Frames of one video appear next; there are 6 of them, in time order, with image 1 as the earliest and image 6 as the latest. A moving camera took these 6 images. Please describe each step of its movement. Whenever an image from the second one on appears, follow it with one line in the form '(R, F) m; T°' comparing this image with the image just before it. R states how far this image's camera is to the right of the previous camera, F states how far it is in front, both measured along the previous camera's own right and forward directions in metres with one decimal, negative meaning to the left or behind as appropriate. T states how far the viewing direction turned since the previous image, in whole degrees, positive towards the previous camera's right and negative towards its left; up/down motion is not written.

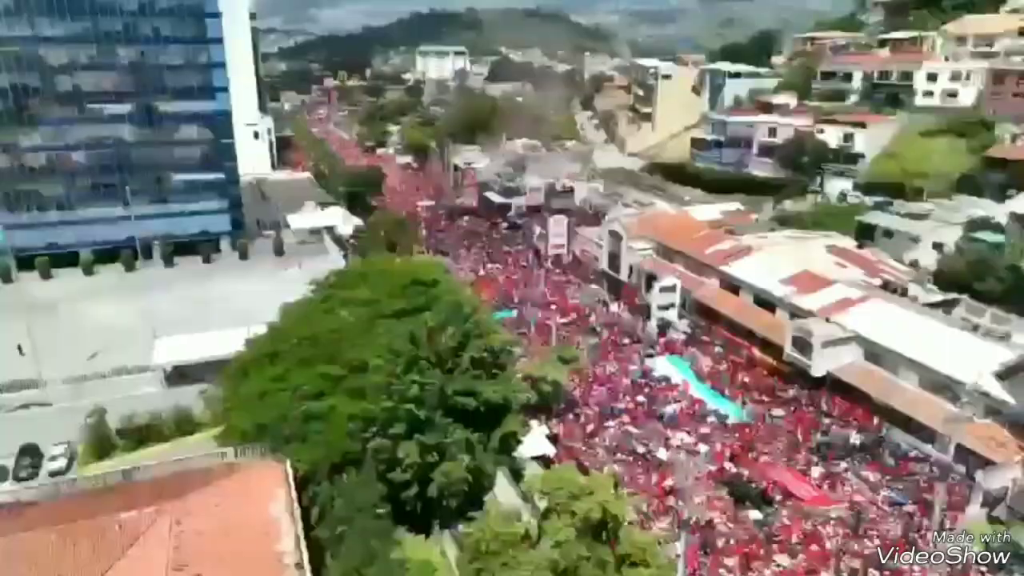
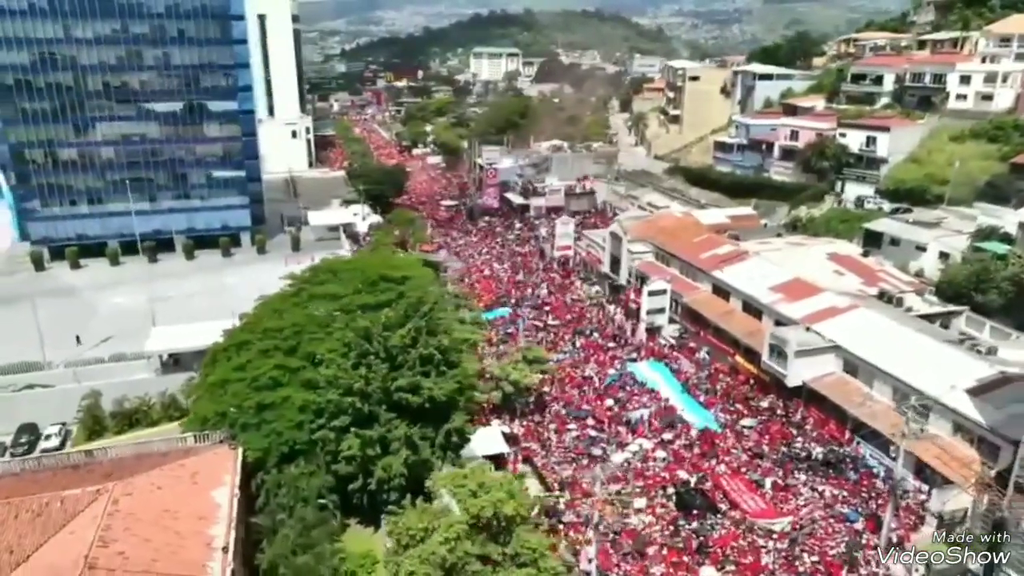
(+2.7, 0.0) m; -4°
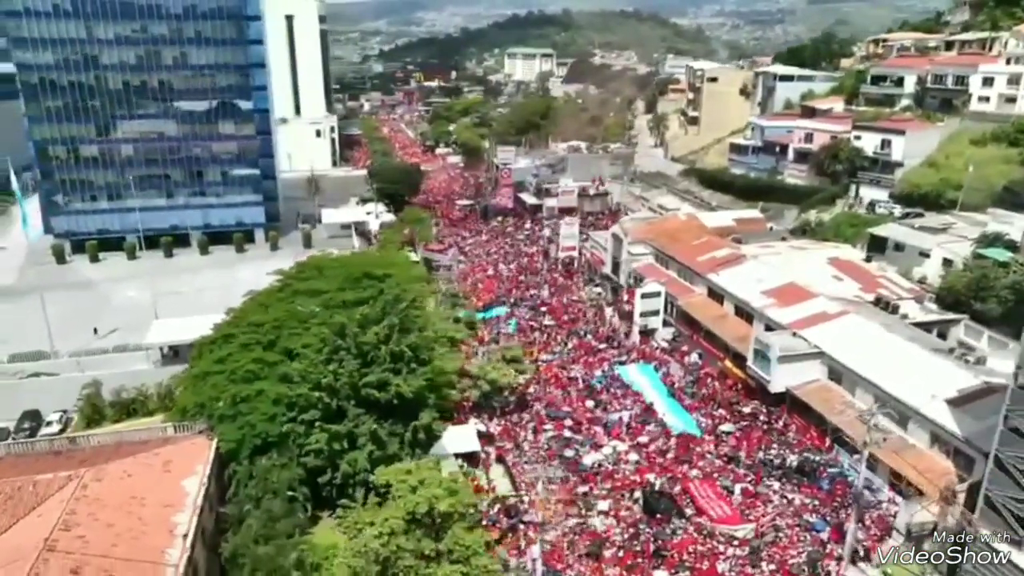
(+1.7, 0.0) m; -3°
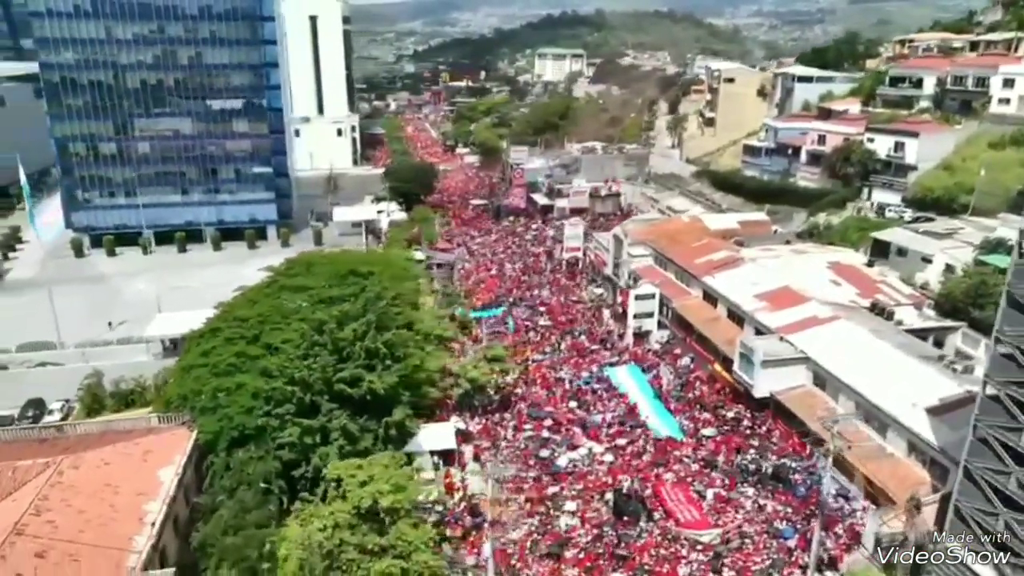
(+1.5, 0.0) m; -2°
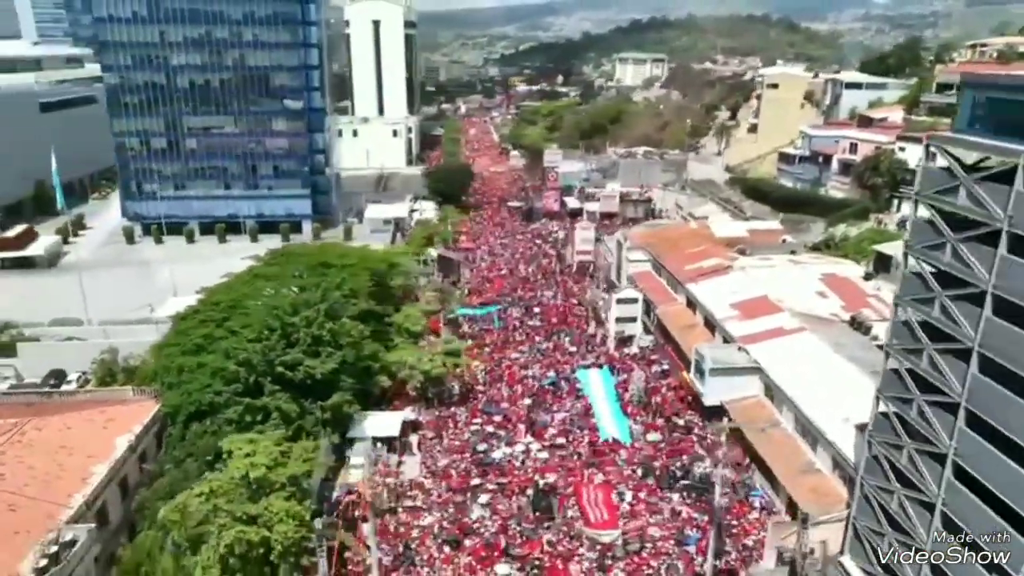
(+3.9, -0.2) m; -7°
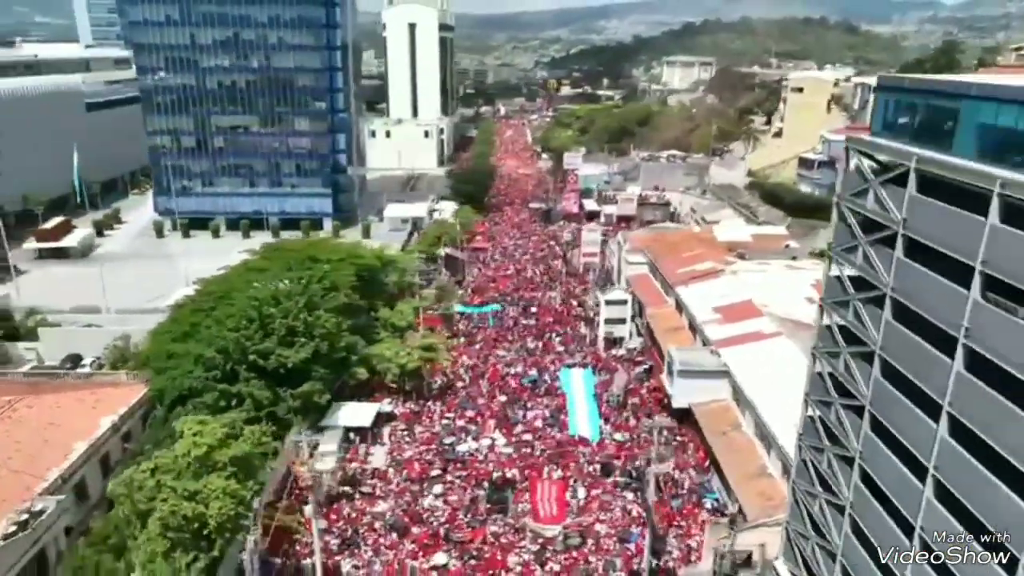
(+2.2, -0.3) m; -4°
